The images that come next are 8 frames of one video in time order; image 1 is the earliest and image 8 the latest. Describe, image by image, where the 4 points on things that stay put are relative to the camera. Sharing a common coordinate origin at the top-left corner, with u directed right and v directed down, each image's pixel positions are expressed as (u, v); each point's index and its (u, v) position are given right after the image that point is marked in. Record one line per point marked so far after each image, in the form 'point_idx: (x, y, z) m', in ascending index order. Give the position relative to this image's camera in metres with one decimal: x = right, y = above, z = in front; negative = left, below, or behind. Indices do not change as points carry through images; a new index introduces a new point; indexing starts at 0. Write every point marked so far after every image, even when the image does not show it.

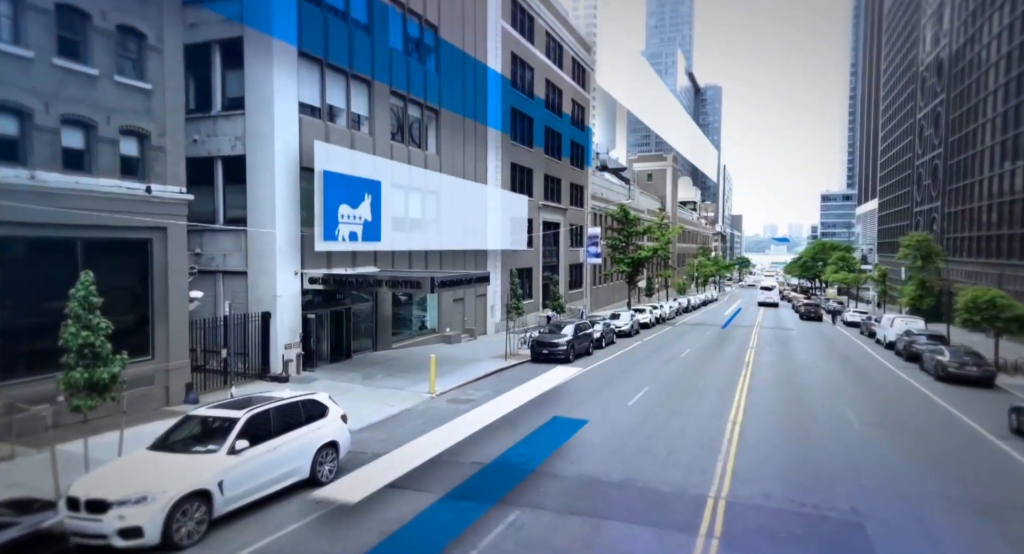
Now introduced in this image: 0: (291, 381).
0: (-7.0, -3.3, +20.1) m
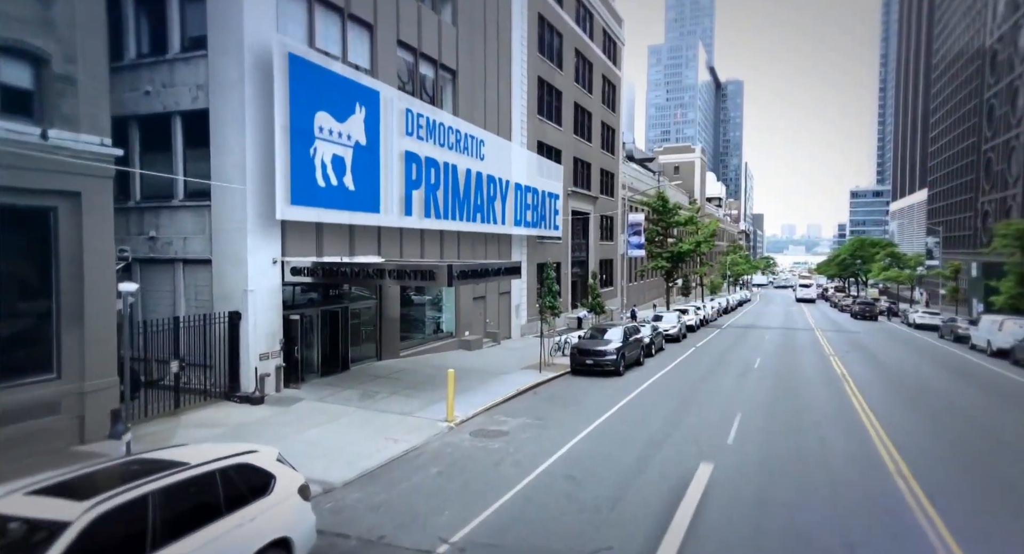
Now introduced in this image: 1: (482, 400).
0: (-6.0, -3.1, +15.5) m
1: (-0.7, -3.1, +15.7) m
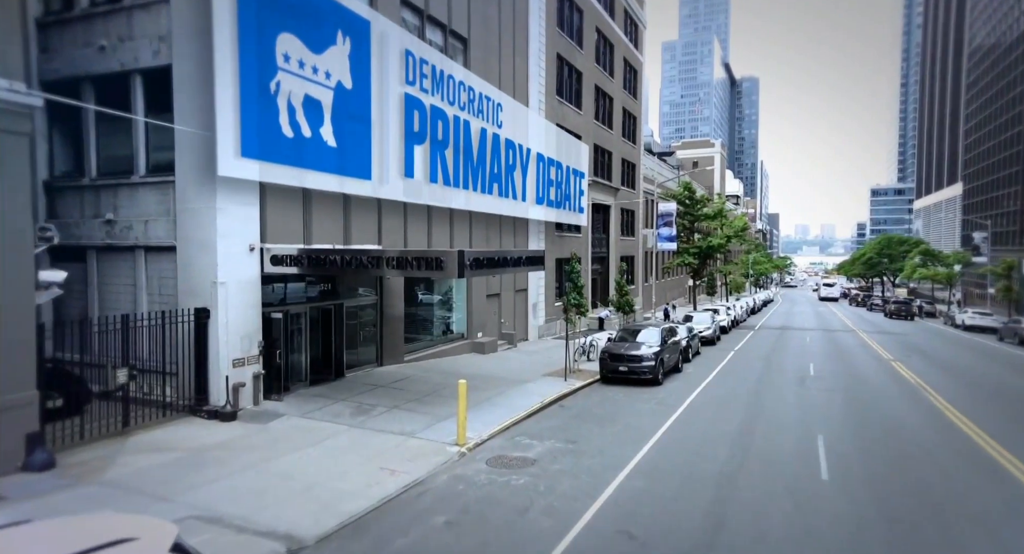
0: (-5.5, -2.9, +12.8) m
1: (-0.2, -2.9, +13.0) m
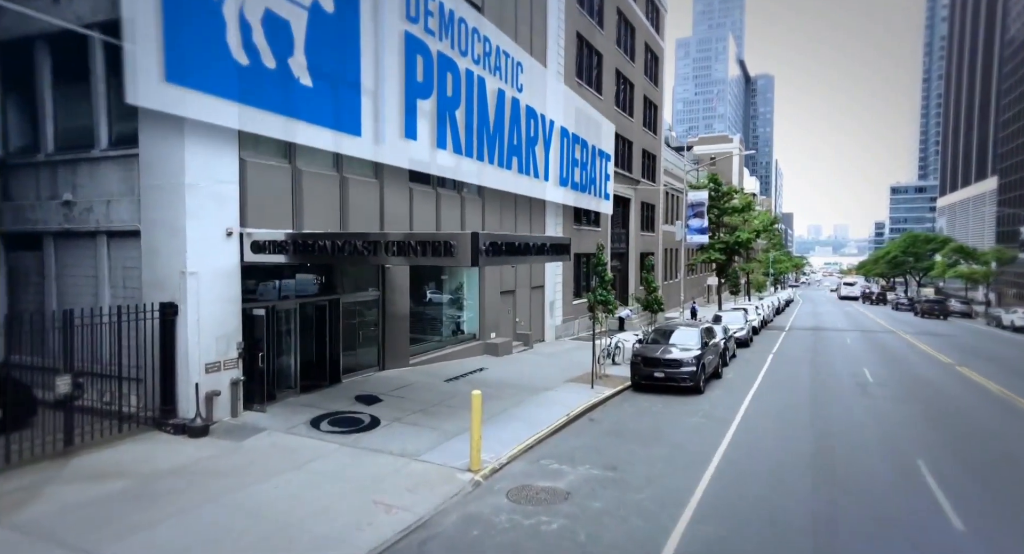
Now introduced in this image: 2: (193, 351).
0: (-5.1, -2.7, +10.8) m
1: (+0.2, -2.7, +10.9) m
2: (-5.6, -1.3, +11.0) m
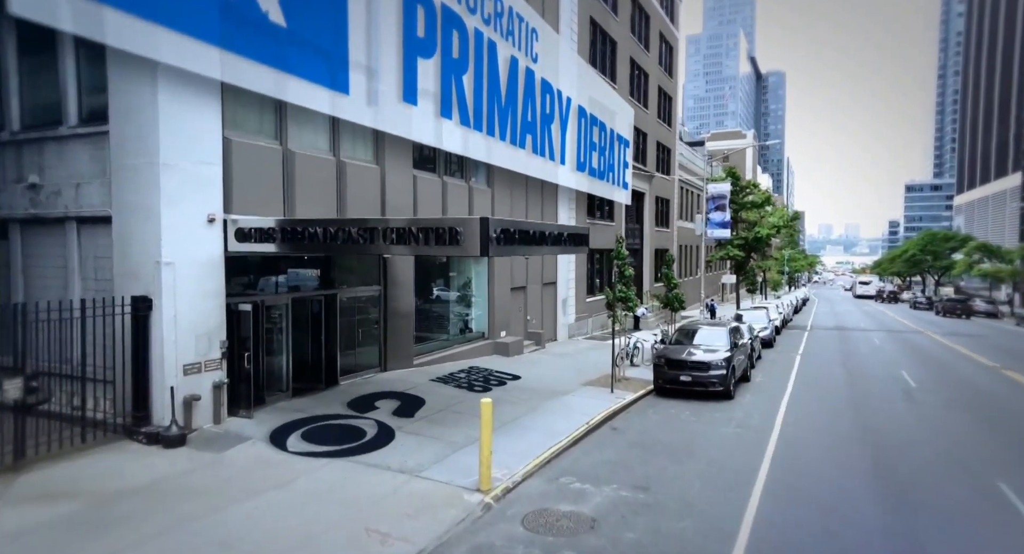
0: (-4.9, -2.5, +9.7) m
1: (+0.4, -2.6, +9.7) m
2: (-5.4, -1.2, +9.9) m
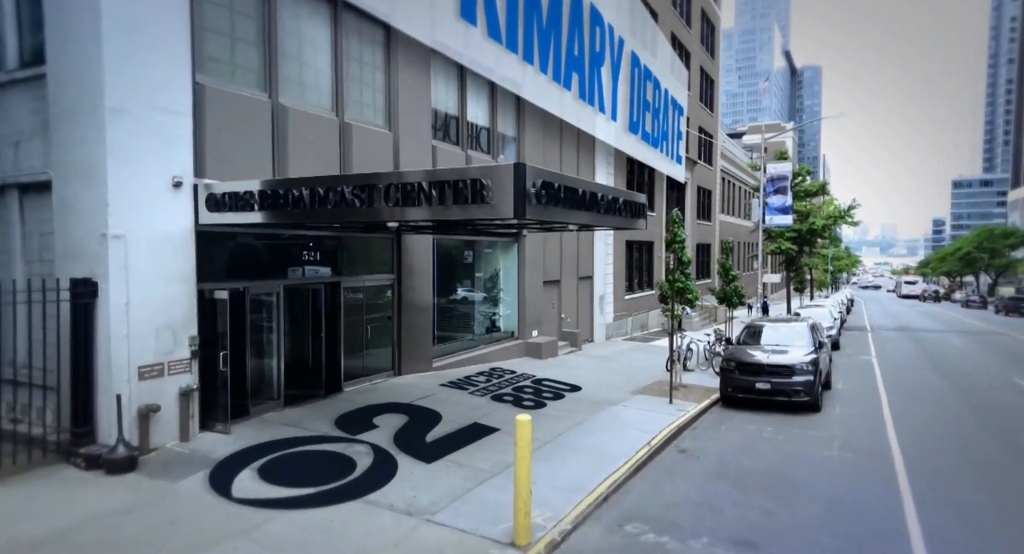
0: (-4.4, -2.3, +7.5) m
1: (+0.9, -2.3, +7.3) m
2: (-4.8, -0.9, +7.8) m
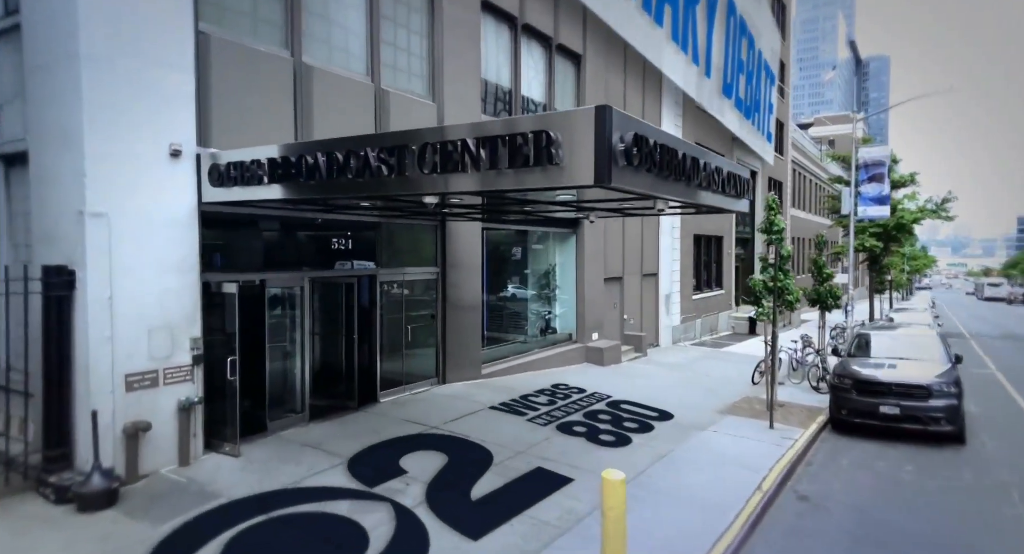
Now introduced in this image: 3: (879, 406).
0: (-3.7, -2.2, +6.1) m
1: (+1.5, -2.2, +5.5) m
2: (-4.1, -0.8, +6.3) m
3: (+5.2, -1.8, +9.0) m
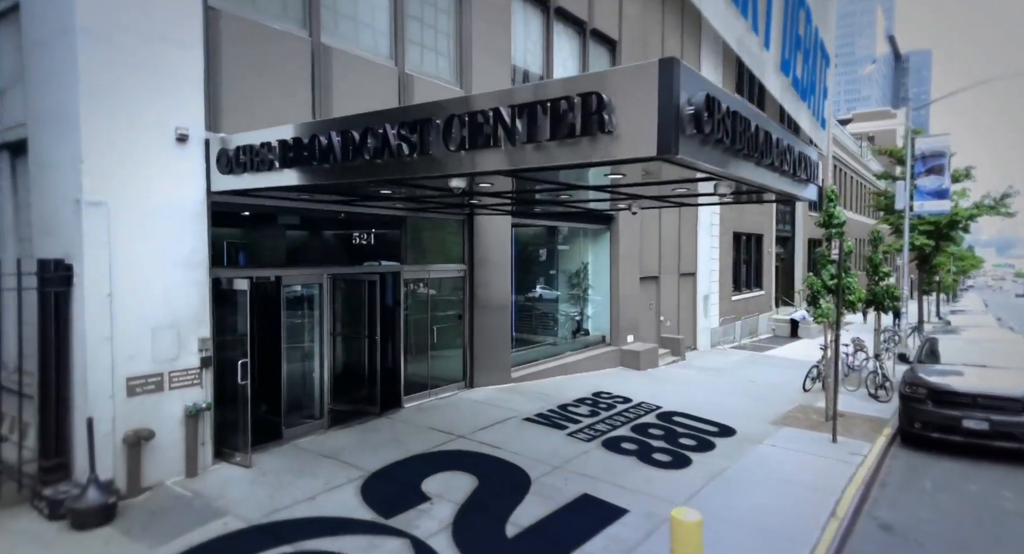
0: (-3.4, -2.1, +5.5) m
1: (+1.8, -2.2, +4.7) m
2: (-3.8, -0.7, +5.8) m
3: (+5.7, -1.8, +8.1) m
